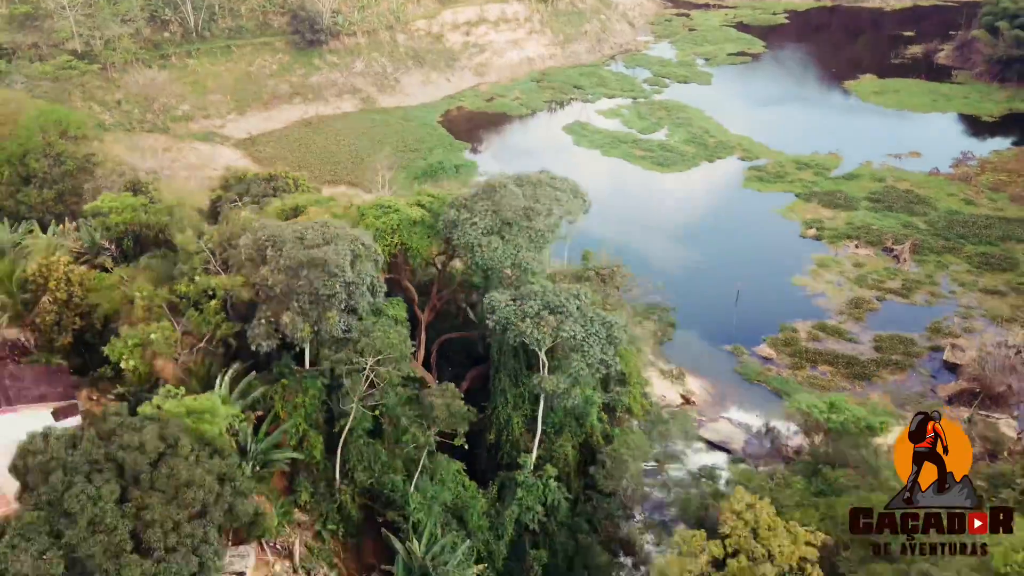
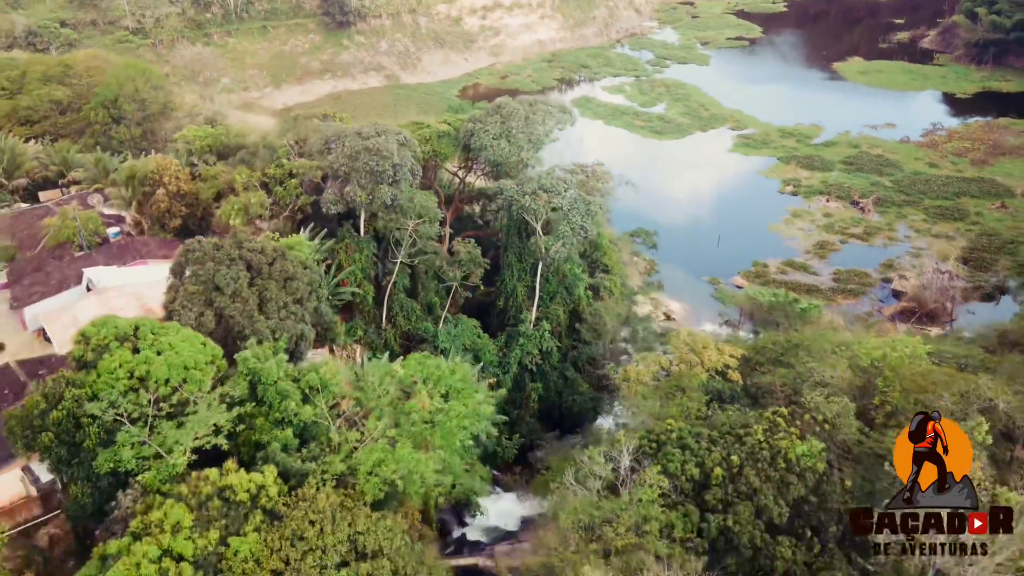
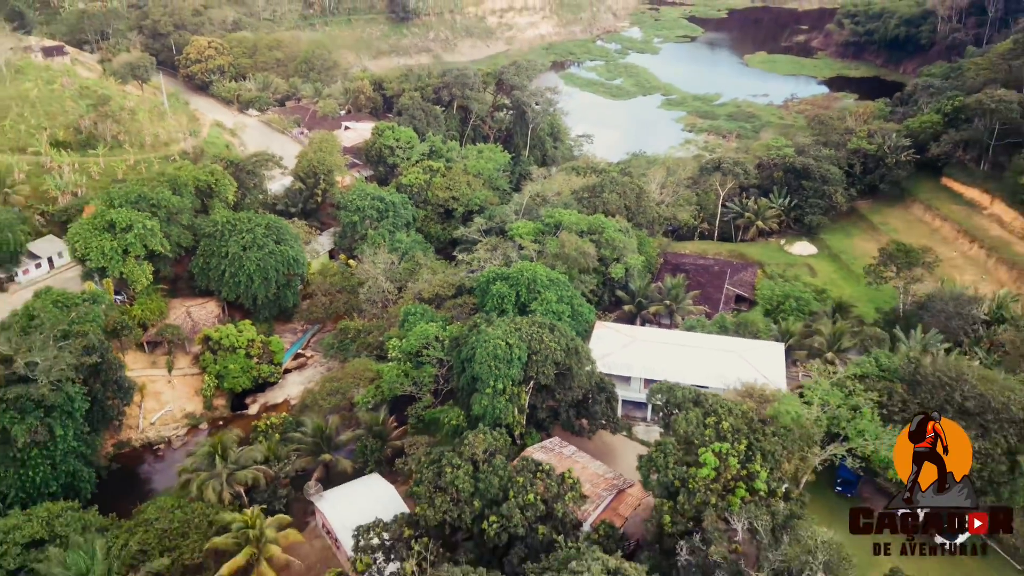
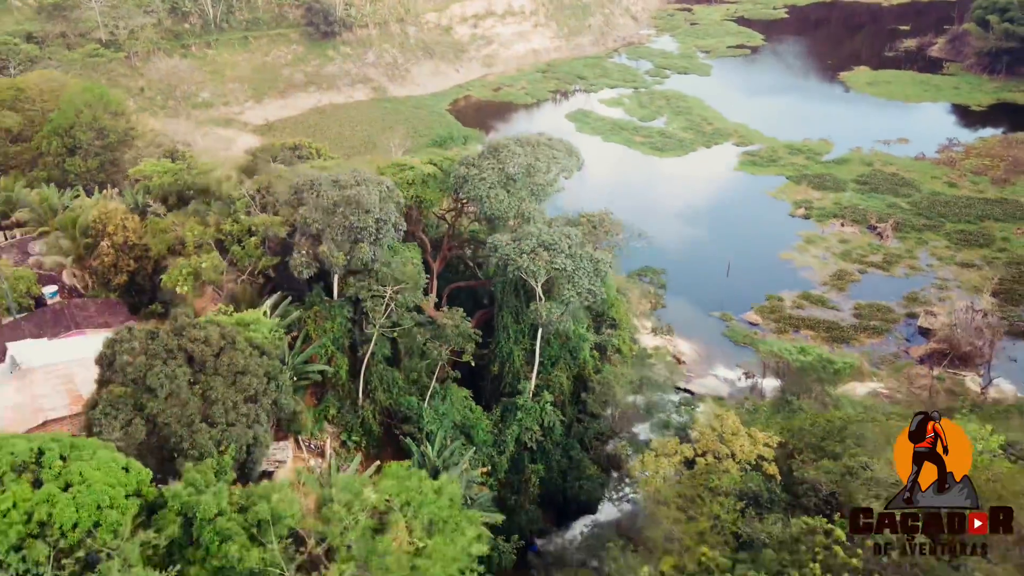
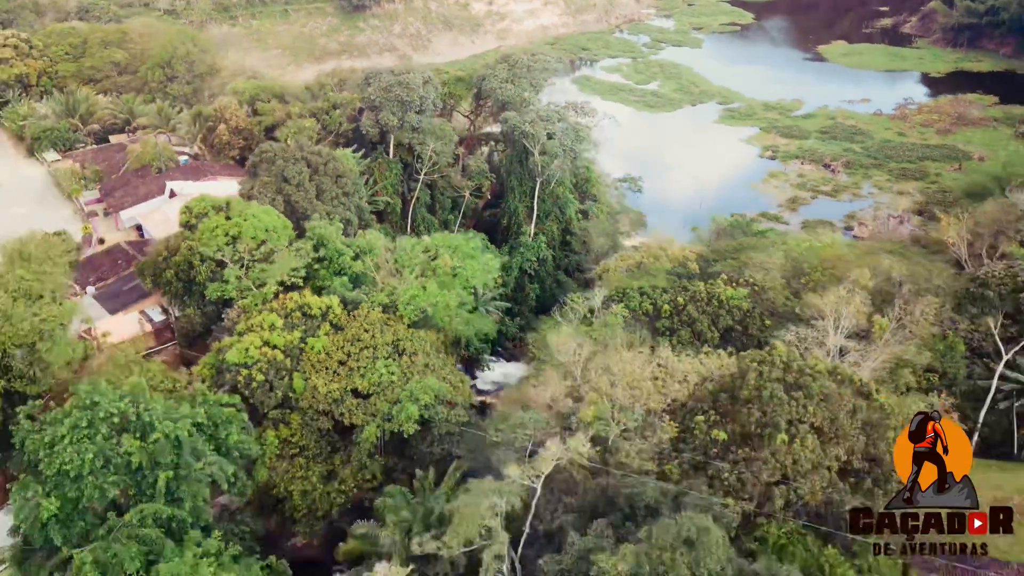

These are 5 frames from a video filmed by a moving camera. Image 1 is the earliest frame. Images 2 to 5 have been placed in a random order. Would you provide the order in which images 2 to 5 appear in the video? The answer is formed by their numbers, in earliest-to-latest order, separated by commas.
4, 2, 5, 3
